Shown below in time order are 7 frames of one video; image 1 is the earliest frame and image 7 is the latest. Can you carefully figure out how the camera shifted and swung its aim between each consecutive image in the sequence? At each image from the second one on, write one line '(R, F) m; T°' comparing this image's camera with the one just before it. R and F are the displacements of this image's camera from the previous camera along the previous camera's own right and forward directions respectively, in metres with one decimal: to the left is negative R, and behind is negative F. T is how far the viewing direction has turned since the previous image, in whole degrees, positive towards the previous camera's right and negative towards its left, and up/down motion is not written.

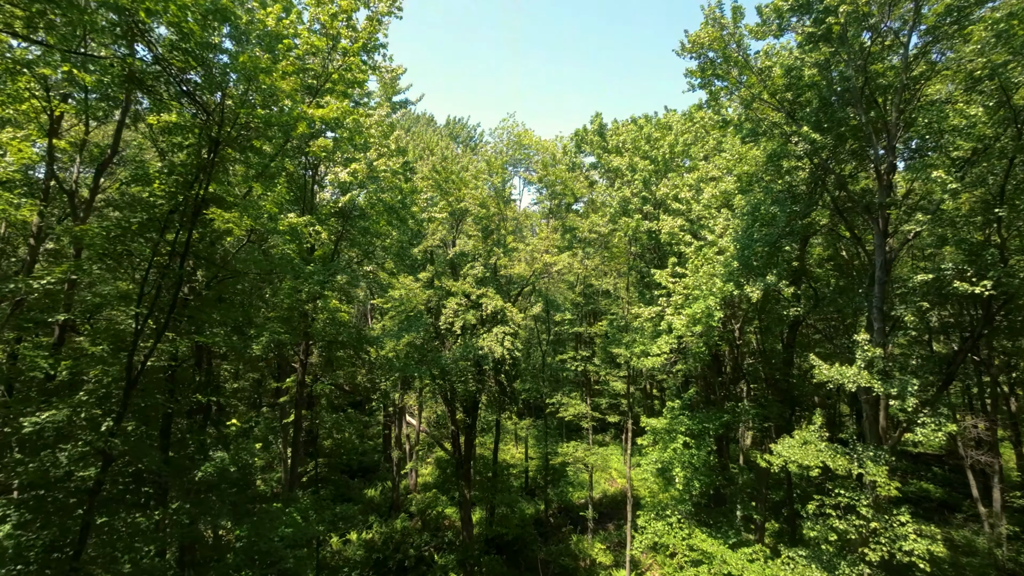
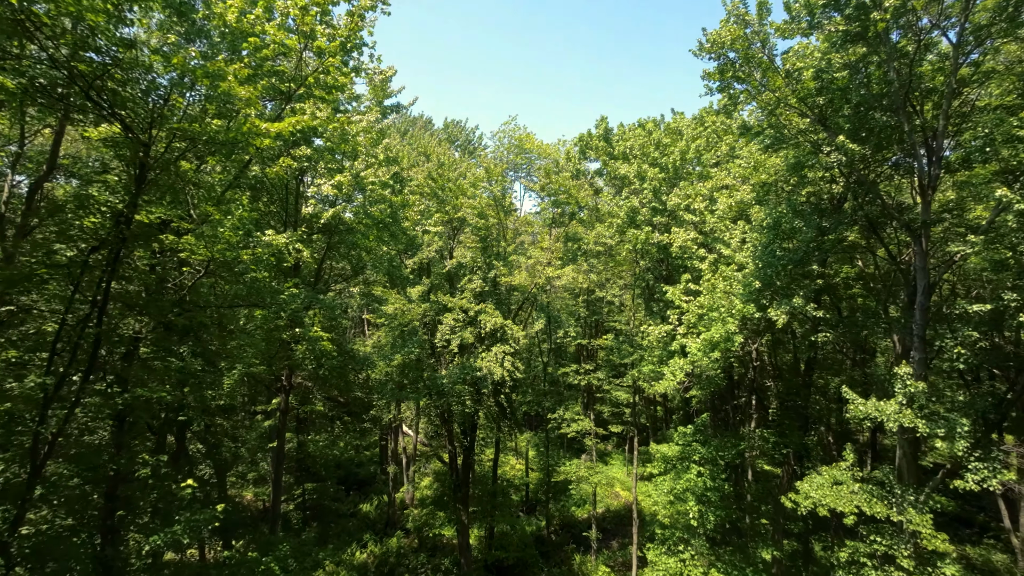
(0.0, +1.1) m; 0°
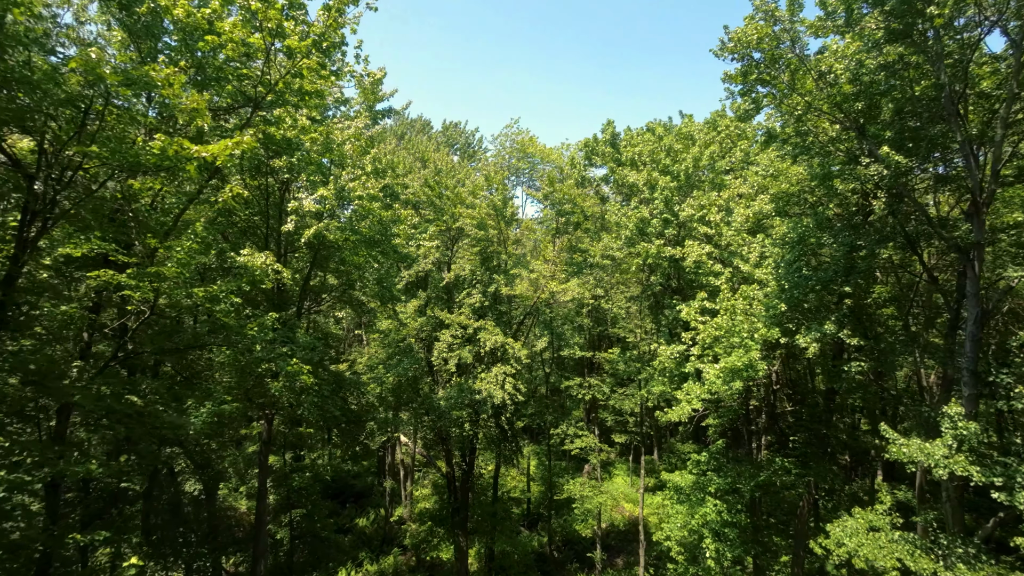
(0.0, +1.1) m; 0°
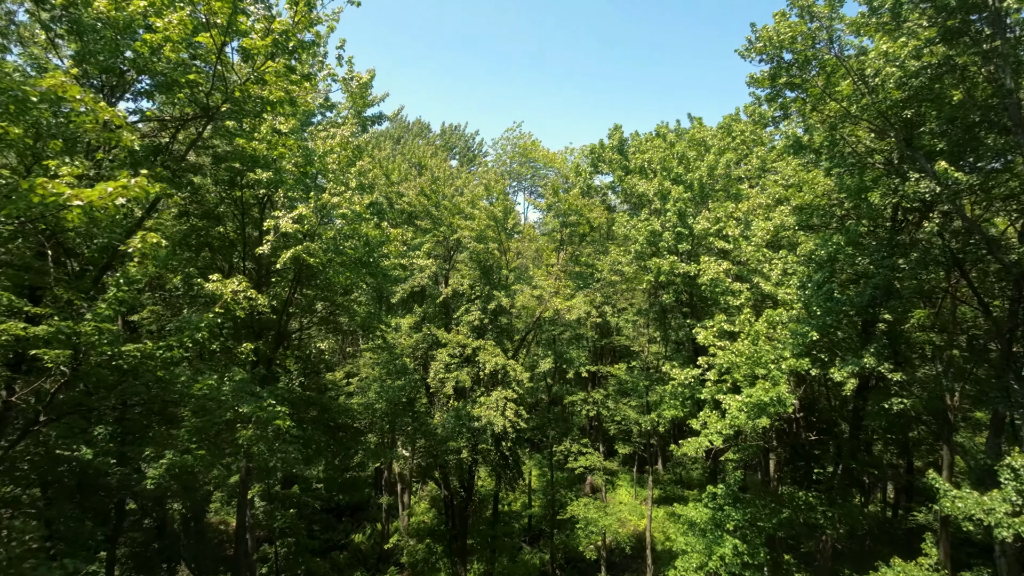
(0.0, +1.1) m; 0°
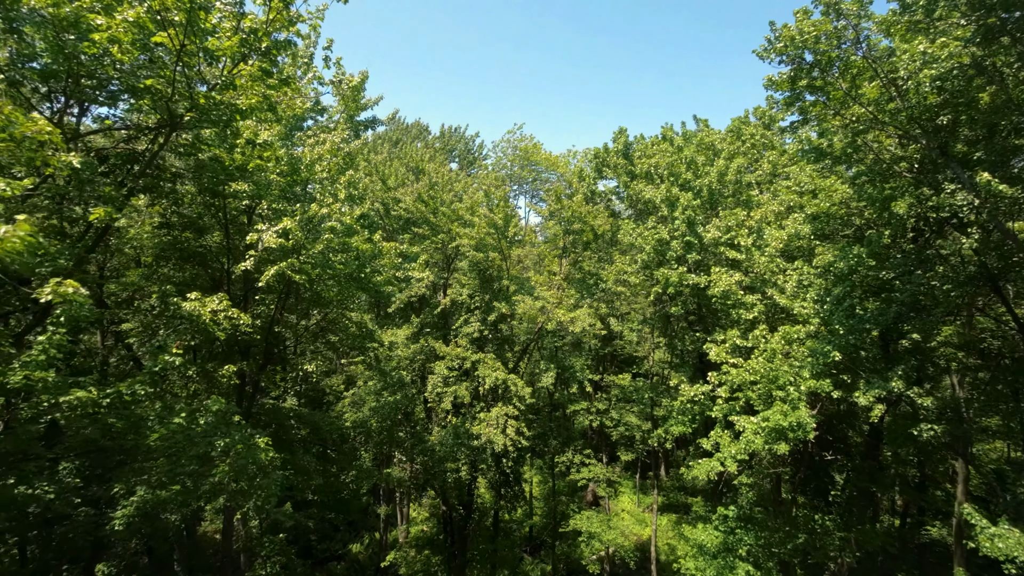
(0.0, +0.6) m; 0°
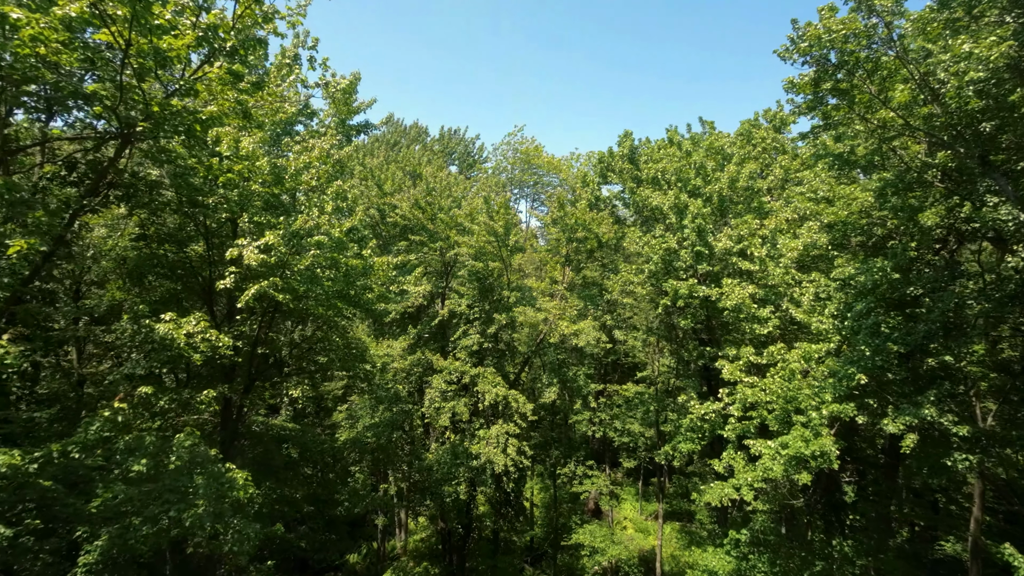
(0.0, +0.6) m; 0°
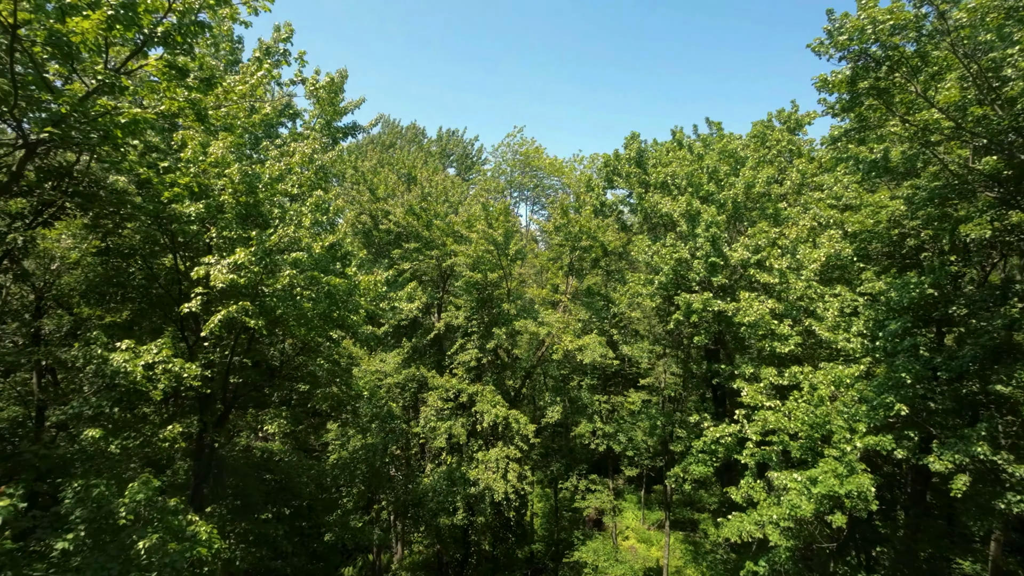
(0.0, +0.9) m; 0°
